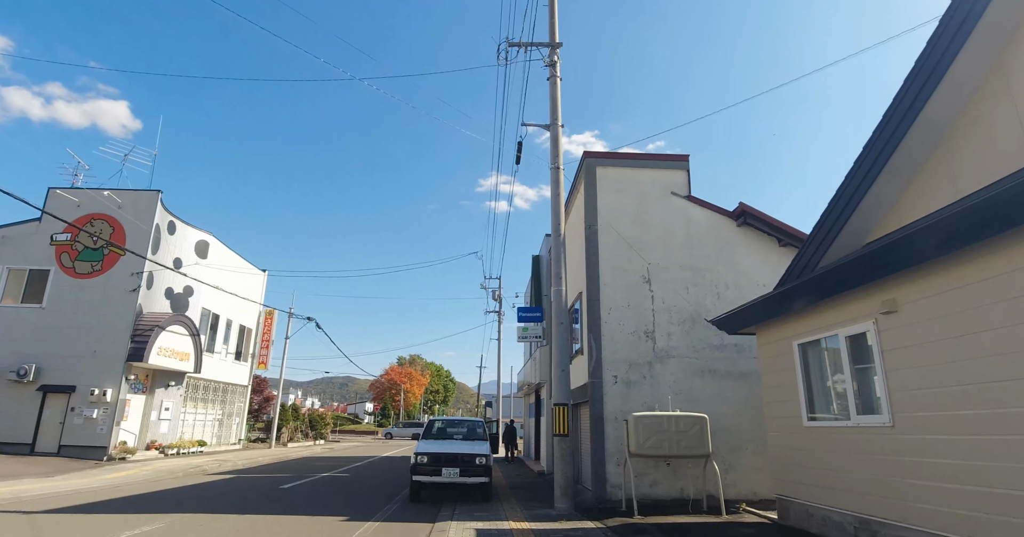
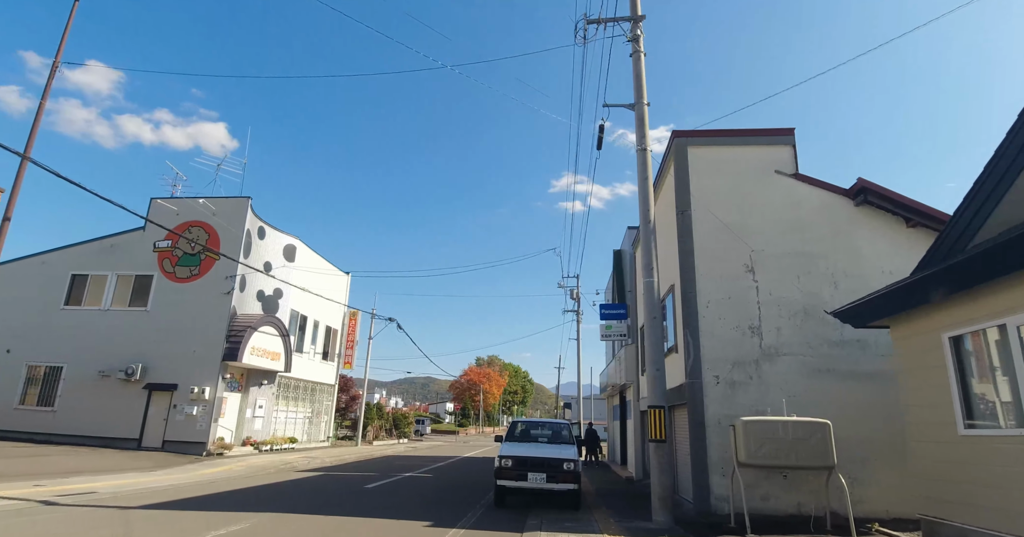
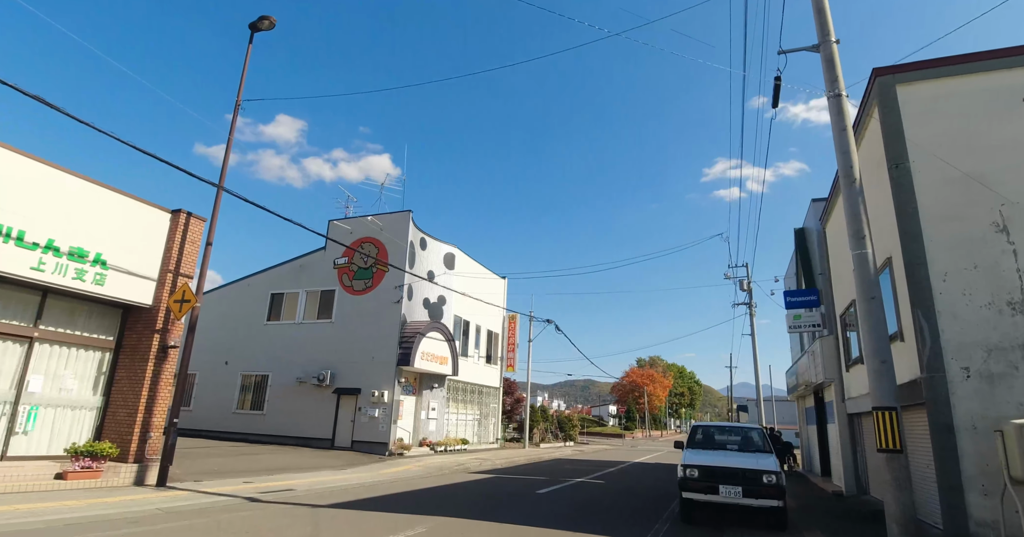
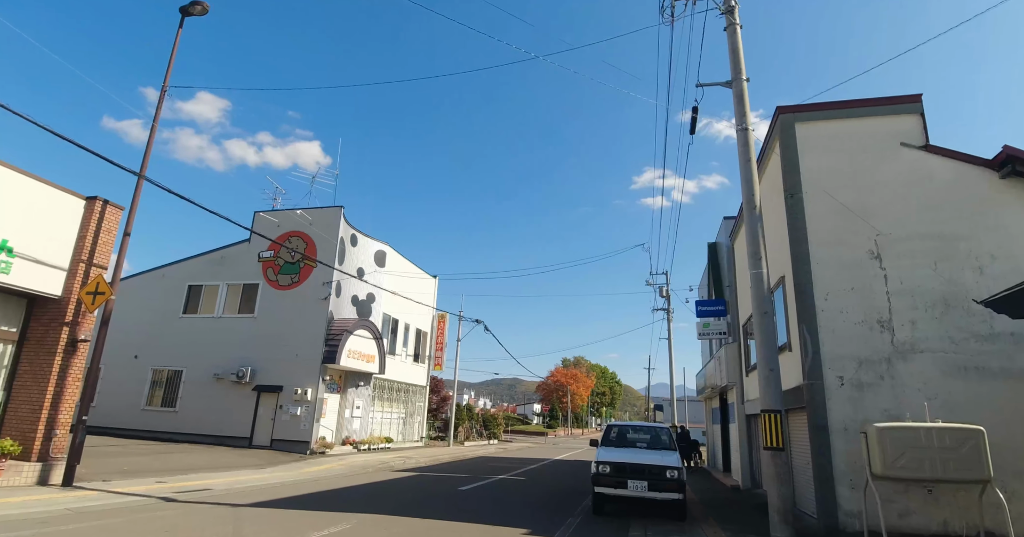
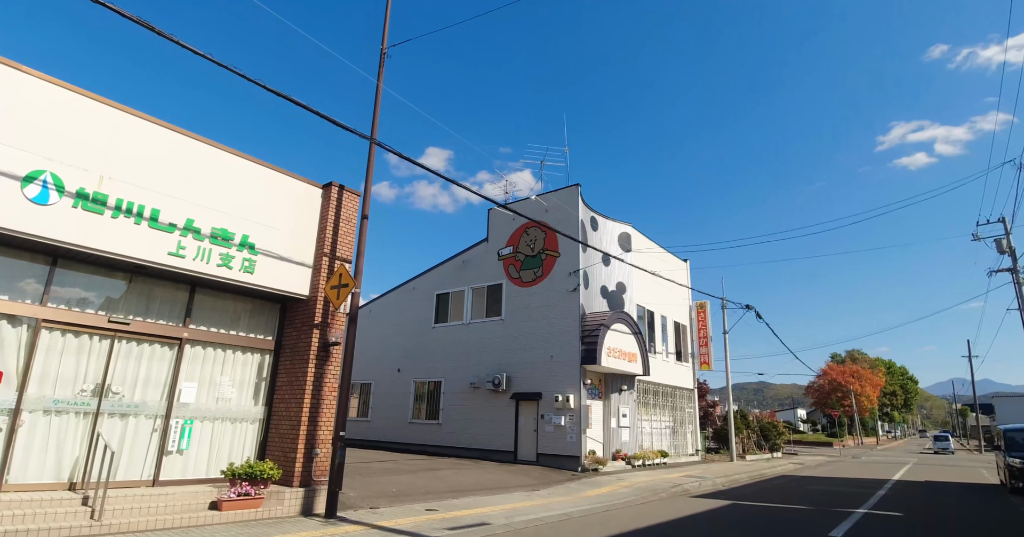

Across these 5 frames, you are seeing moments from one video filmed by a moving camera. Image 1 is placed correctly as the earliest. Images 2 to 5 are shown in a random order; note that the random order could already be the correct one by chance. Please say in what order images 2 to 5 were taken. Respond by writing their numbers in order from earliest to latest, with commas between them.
2, 4, 3, 5
